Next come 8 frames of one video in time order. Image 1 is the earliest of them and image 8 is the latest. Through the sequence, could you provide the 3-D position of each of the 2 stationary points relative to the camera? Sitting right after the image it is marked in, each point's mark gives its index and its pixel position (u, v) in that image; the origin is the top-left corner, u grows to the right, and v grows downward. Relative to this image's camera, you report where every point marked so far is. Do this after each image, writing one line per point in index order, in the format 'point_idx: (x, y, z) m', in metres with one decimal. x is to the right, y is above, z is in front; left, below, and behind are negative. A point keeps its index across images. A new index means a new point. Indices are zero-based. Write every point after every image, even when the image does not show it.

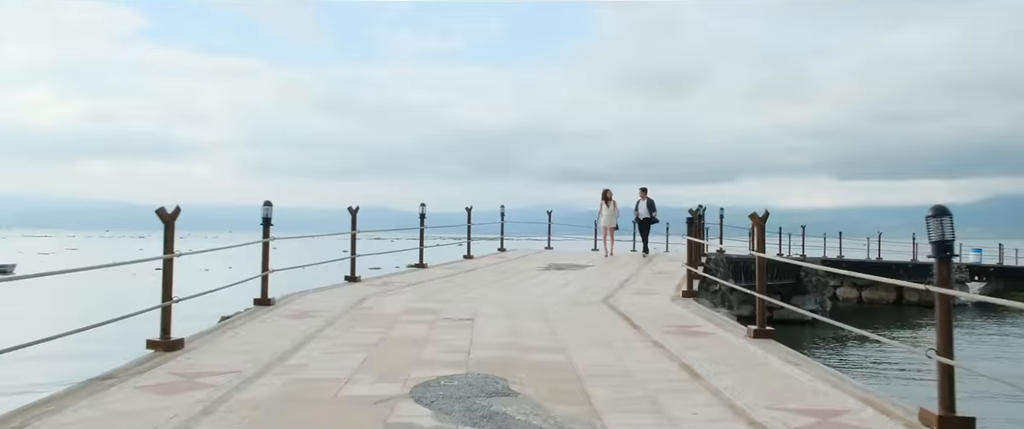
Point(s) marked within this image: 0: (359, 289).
0: (-2.0, -1.0, +10.9) m
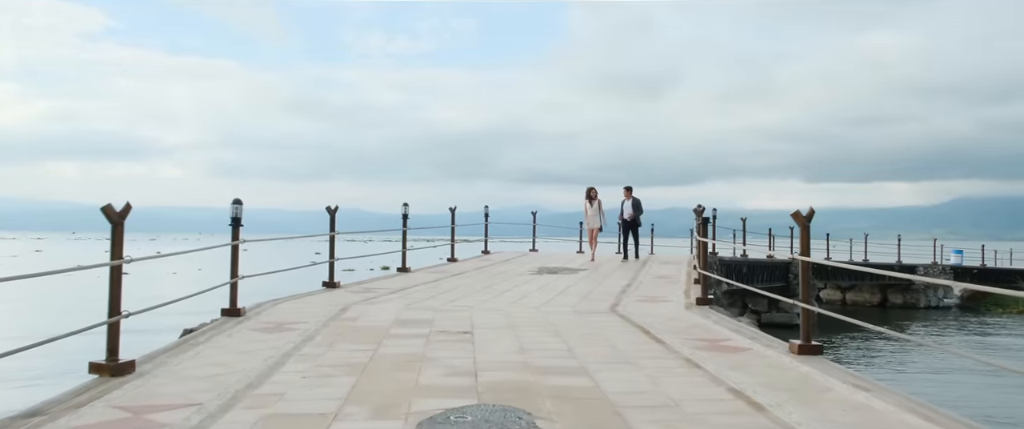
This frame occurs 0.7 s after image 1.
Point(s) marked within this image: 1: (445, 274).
0: (-2.0, -1.0, +9.9) m
1: (-1.1, -0.9, +13.4) m
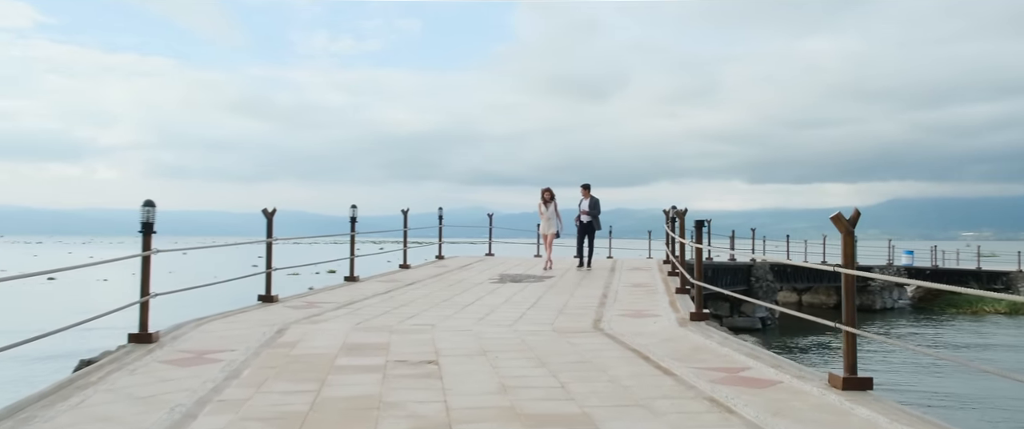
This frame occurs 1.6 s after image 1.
0: (-2.4, -1.0, +8.5) m
1: (-1.6, -1.0, +12.0) m
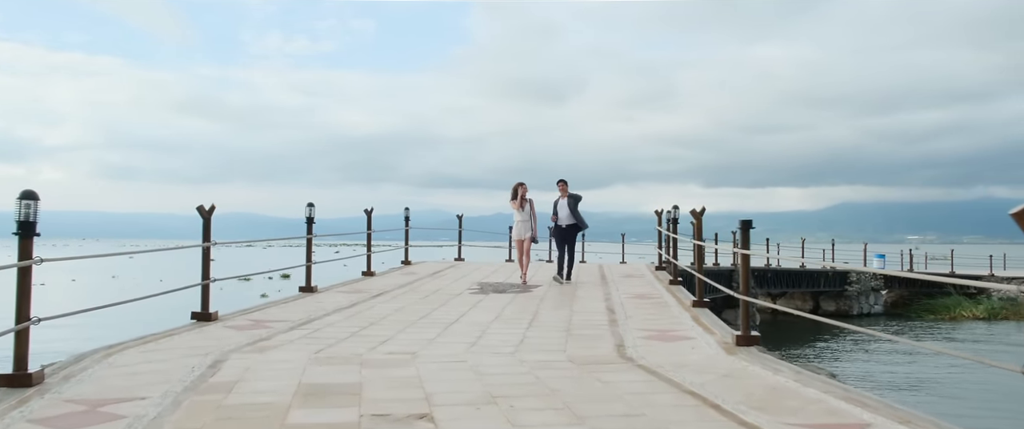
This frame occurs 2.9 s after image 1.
0: (-2.4, -1.0, +6.7) m
1: (-1.8, -1.0, +10.3) m
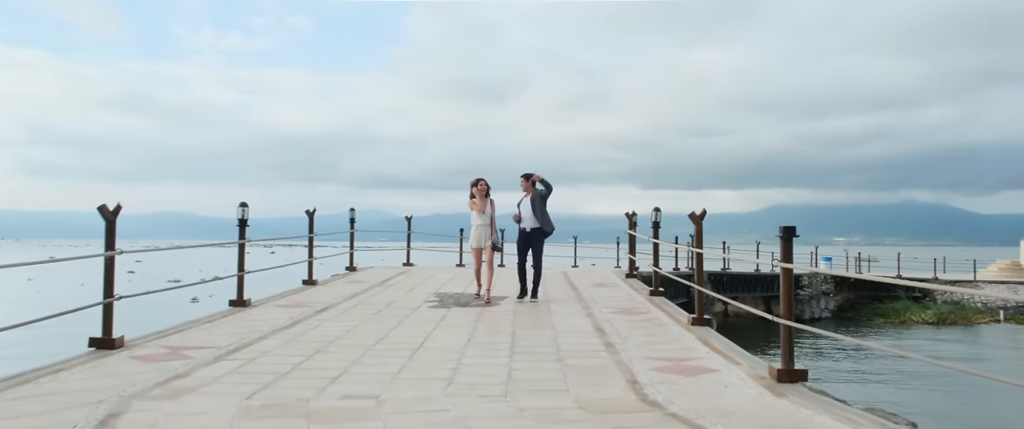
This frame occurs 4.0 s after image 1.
0: (-2.5, -1.0, +5.2) m
1: (-2.2, -1.0, +8.8) m
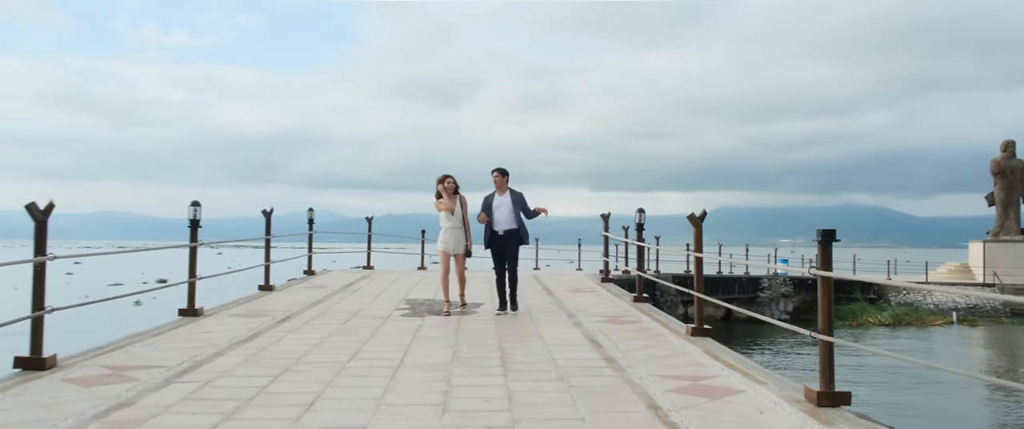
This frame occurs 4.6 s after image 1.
0: (-2.4, -1.0, +4.4) m
1: (-2.3, -1.0, +8.0) m
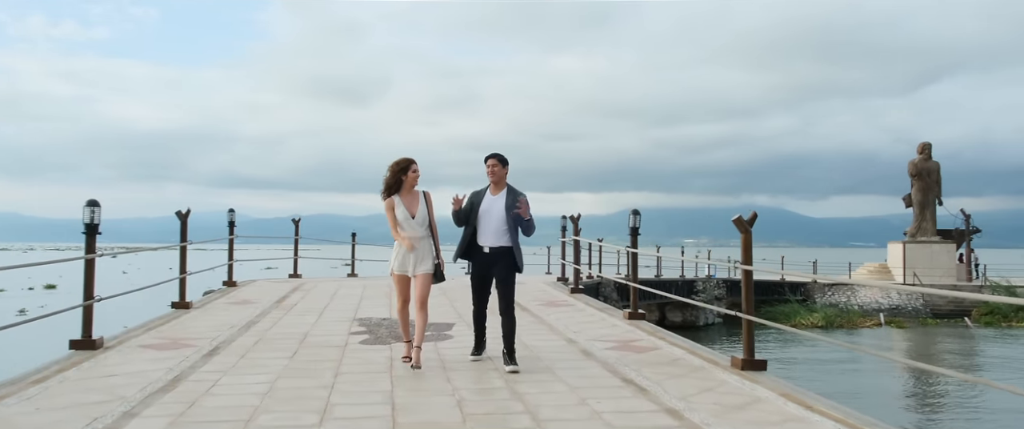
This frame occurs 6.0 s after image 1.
0: (-2.1, -1.0, +2.6) m
1: (-2.4, -1.0, +6.2) m
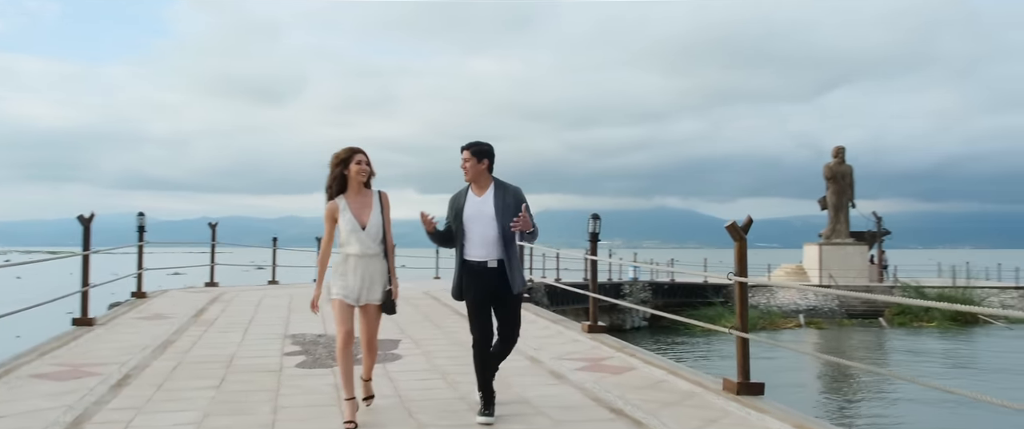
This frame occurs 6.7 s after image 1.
0: (-1.9, -1.0, +1.6) m
1: (-2.6, -1.0, +5.2) m
